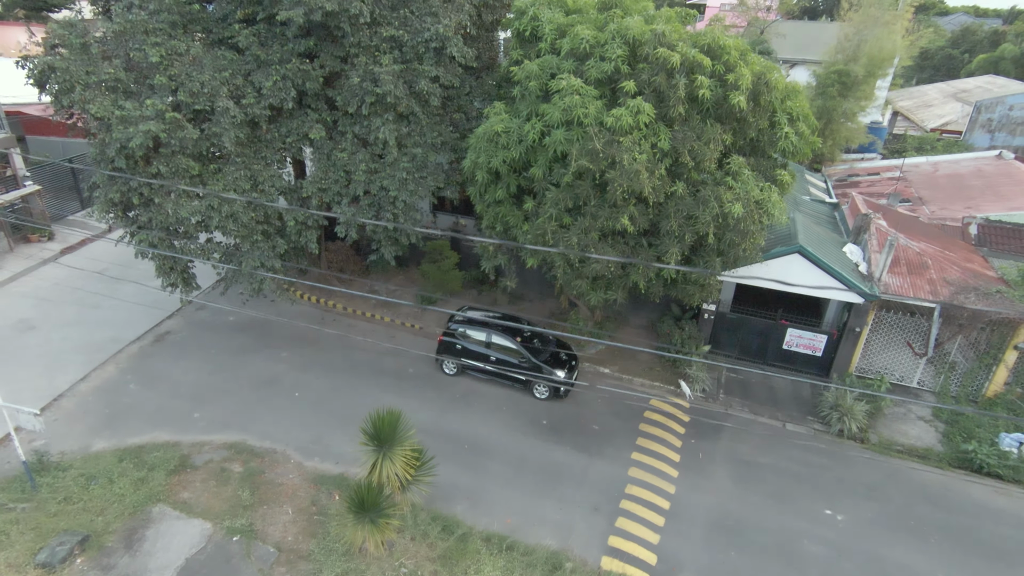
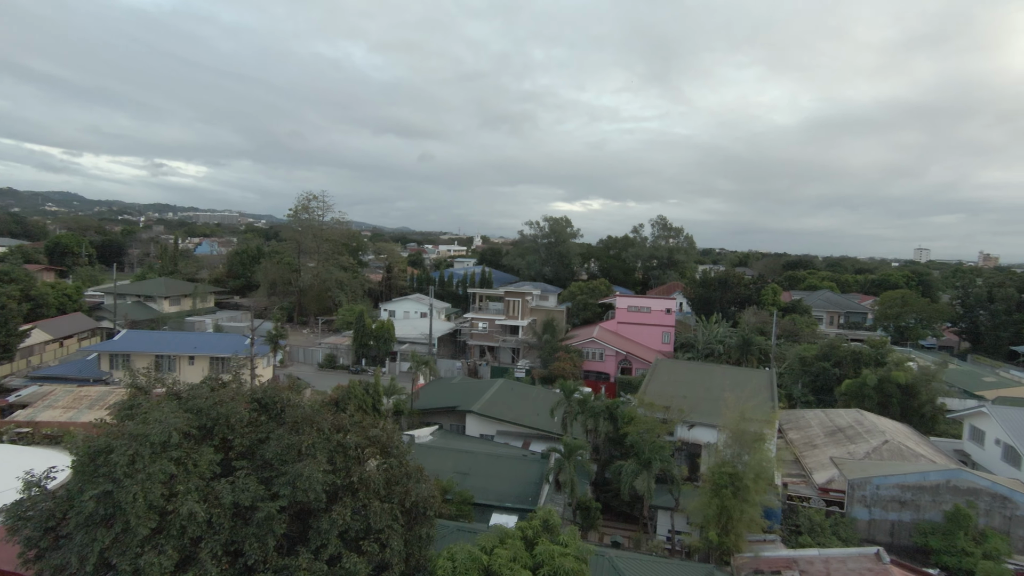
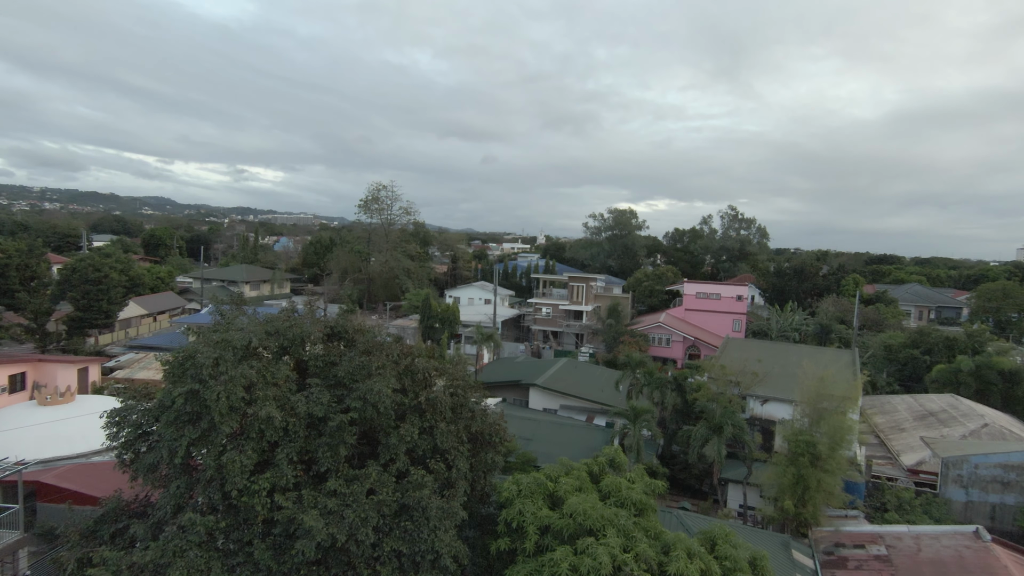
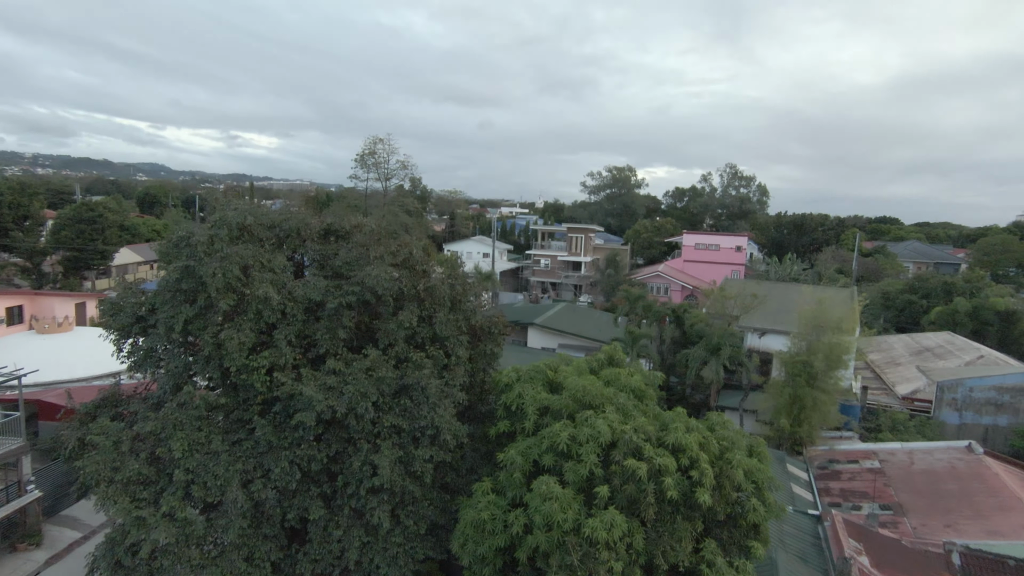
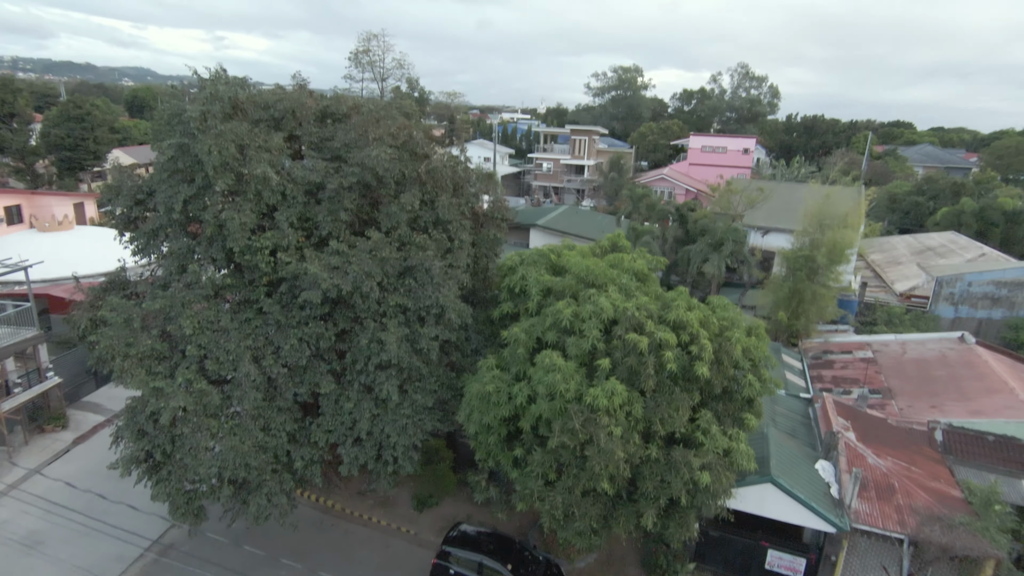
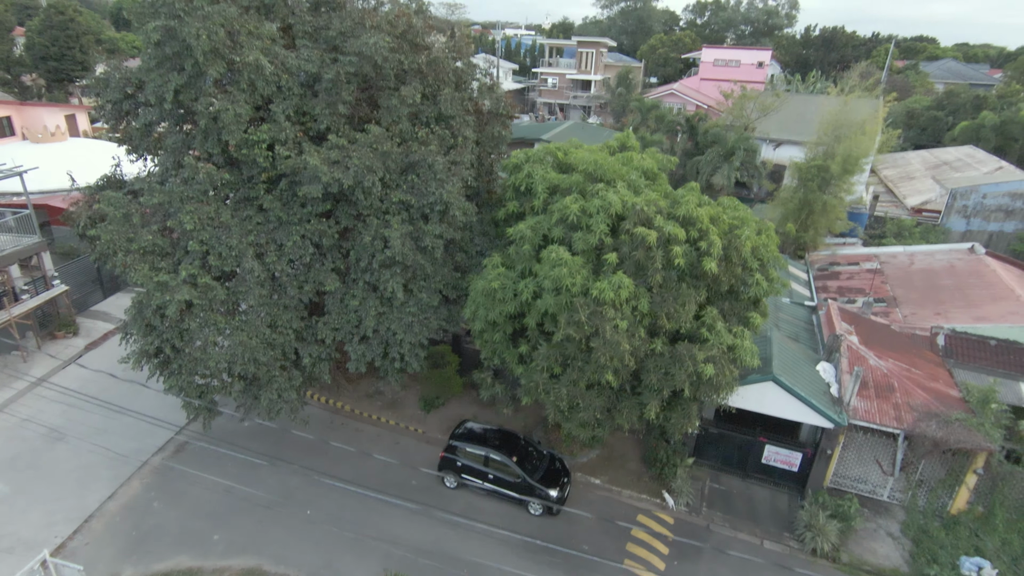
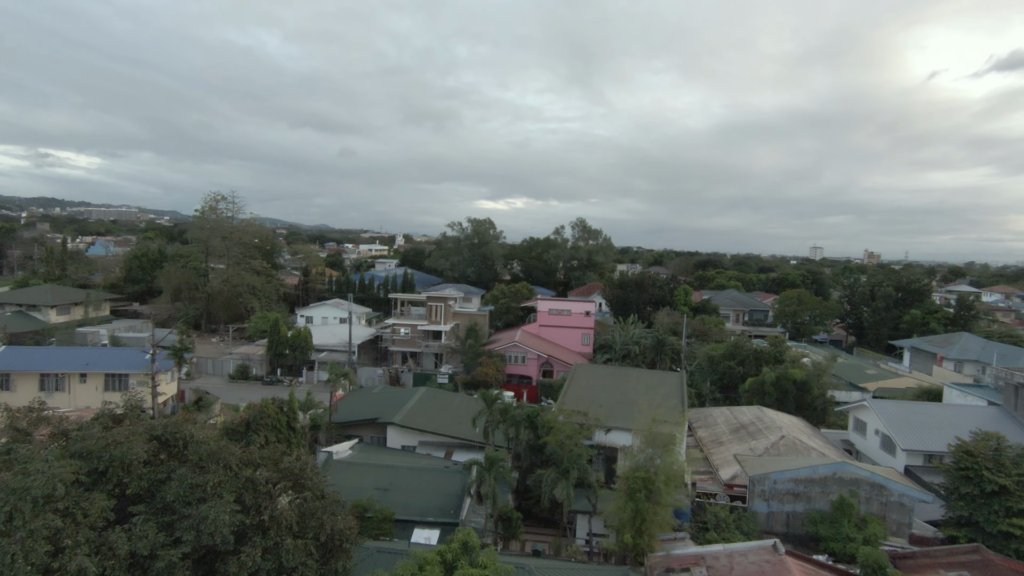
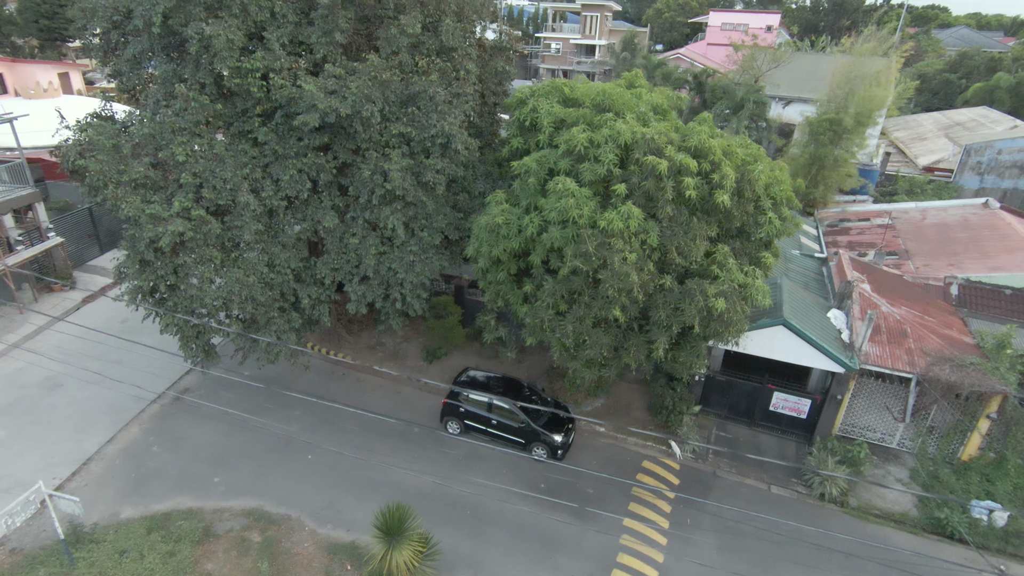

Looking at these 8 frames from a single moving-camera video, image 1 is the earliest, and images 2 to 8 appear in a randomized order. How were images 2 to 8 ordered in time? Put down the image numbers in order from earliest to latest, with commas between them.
8, 6, 5, 4, 3, 2, 7
